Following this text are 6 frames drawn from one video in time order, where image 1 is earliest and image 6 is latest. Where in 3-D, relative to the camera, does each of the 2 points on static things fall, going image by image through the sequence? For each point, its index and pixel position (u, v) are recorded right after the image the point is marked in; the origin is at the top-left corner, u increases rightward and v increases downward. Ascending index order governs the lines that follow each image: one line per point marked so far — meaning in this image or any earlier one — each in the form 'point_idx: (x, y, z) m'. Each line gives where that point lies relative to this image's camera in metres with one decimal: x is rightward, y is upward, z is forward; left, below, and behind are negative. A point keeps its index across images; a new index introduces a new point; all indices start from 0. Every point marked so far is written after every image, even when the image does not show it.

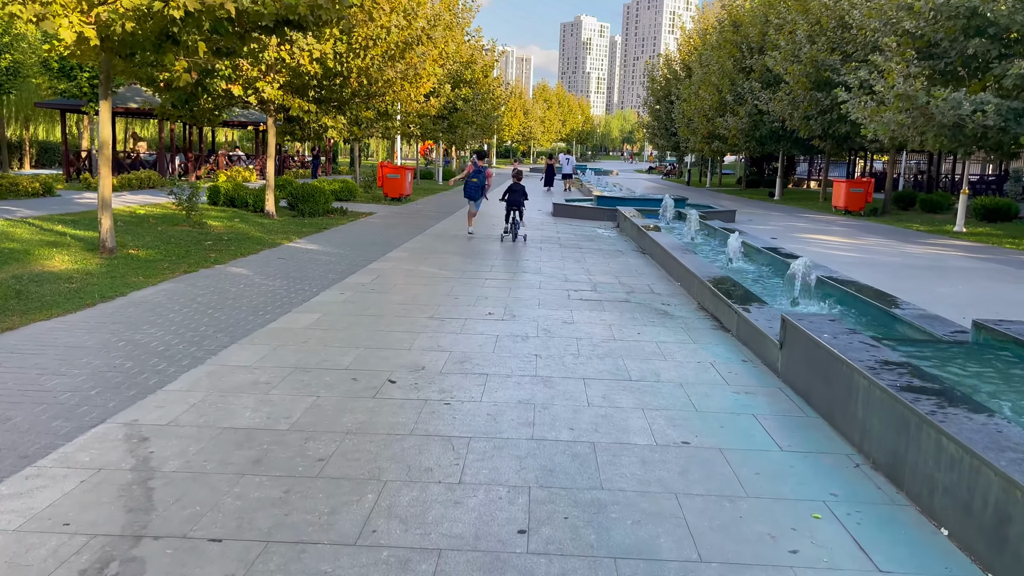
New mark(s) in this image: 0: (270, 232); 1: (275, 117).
0: (-4.2, +1.0, +14.2) m
1: (-4.9, +3.5, +16.8) m
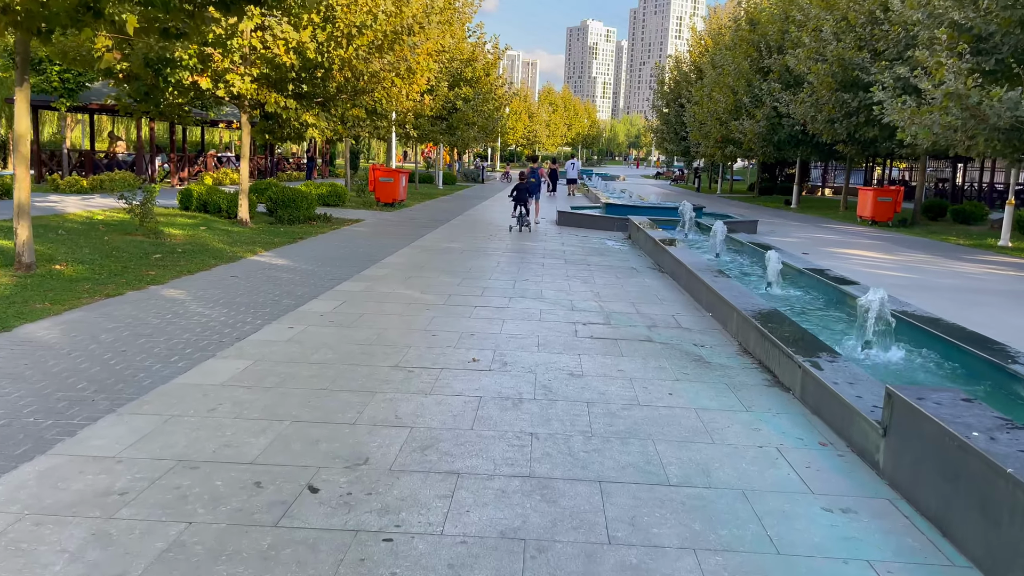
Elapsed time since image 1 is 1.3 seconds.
0: (-4.2, +0.7, +12.5) m
1: (-4.8, +3.2, +15.2) m
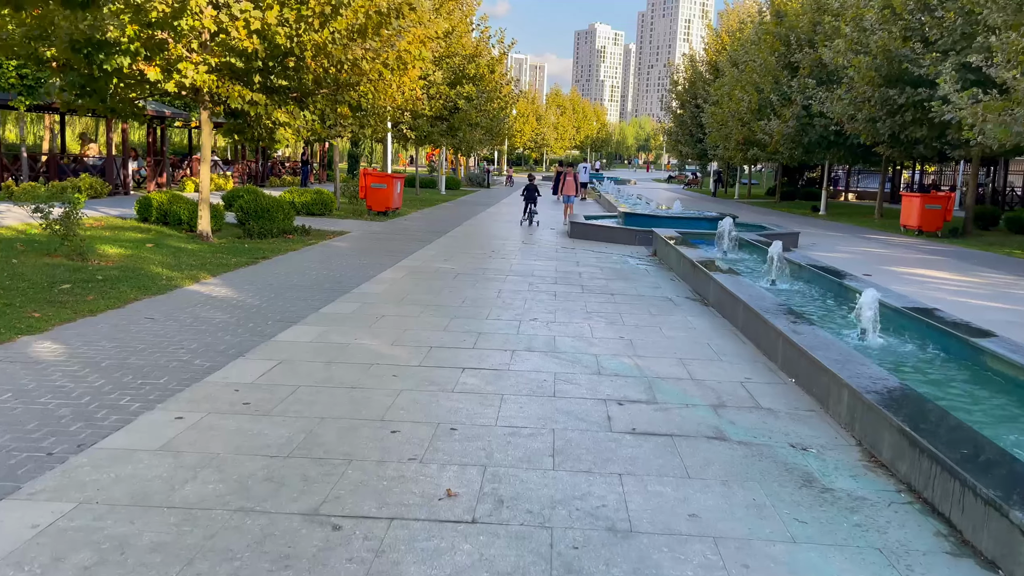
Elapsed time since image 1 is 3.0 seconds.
0: (-4.1, +0.3, +10.3) m
1: (-4.8, +2.8, +13.0) m
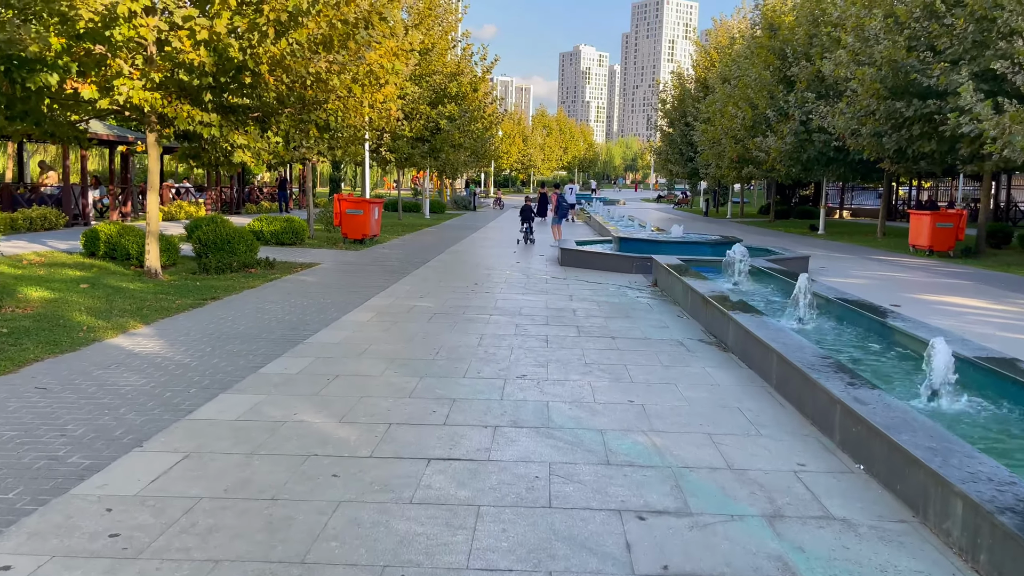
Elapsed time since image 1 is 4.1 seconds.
0: (-4.3, -0.2, +8.9) m
1: (-5.0, +2.2, +11.6) m
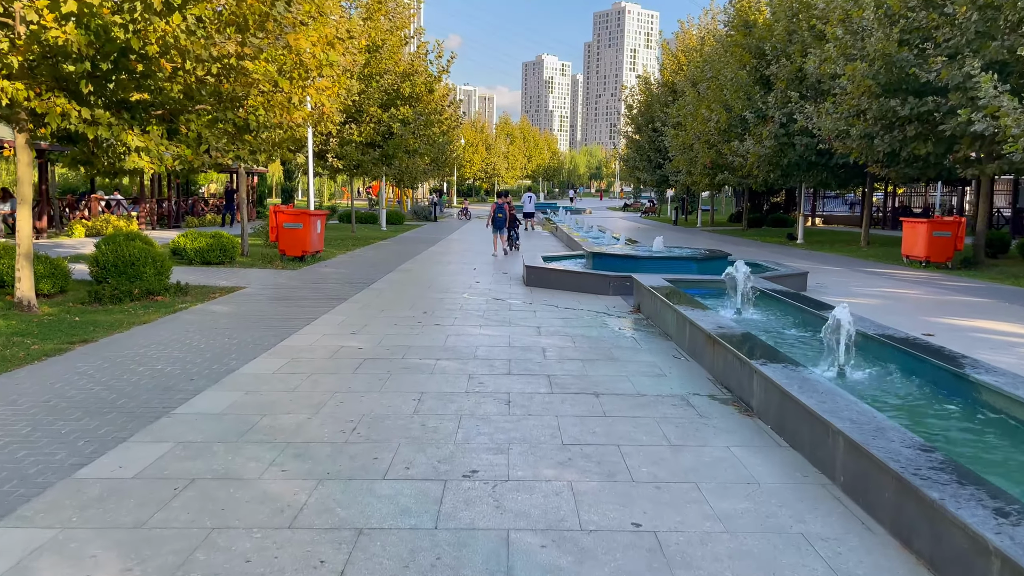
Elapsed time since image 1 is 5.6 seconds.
0: (-4.7, -0.6, +6.8) m
1: (-5.6, +1.8, +9.5) m
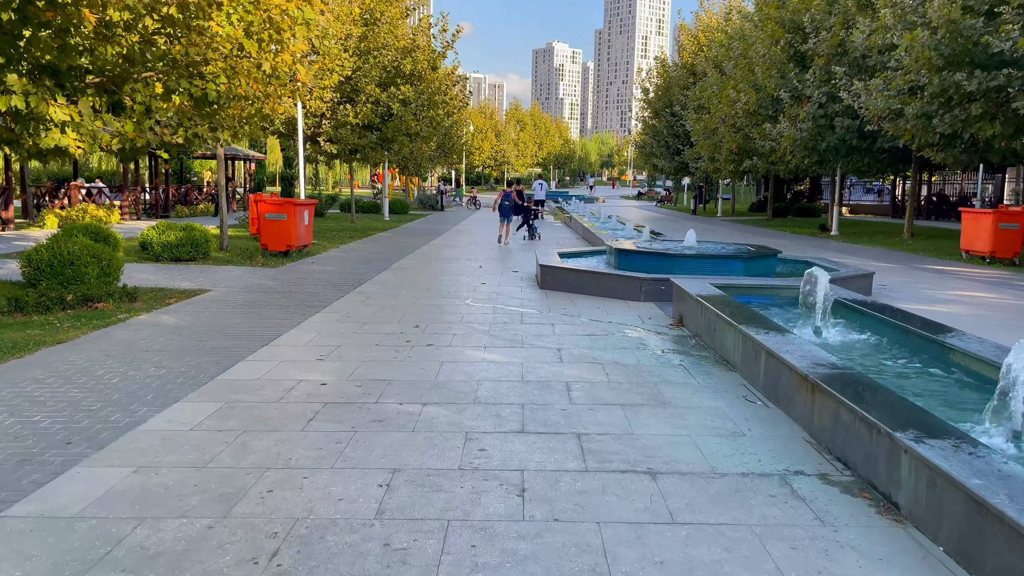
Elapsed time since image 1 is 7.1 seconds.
0: (-4.6, -0.7, +4.9) m
1: (-5.4, +1.7, +7.6) m
